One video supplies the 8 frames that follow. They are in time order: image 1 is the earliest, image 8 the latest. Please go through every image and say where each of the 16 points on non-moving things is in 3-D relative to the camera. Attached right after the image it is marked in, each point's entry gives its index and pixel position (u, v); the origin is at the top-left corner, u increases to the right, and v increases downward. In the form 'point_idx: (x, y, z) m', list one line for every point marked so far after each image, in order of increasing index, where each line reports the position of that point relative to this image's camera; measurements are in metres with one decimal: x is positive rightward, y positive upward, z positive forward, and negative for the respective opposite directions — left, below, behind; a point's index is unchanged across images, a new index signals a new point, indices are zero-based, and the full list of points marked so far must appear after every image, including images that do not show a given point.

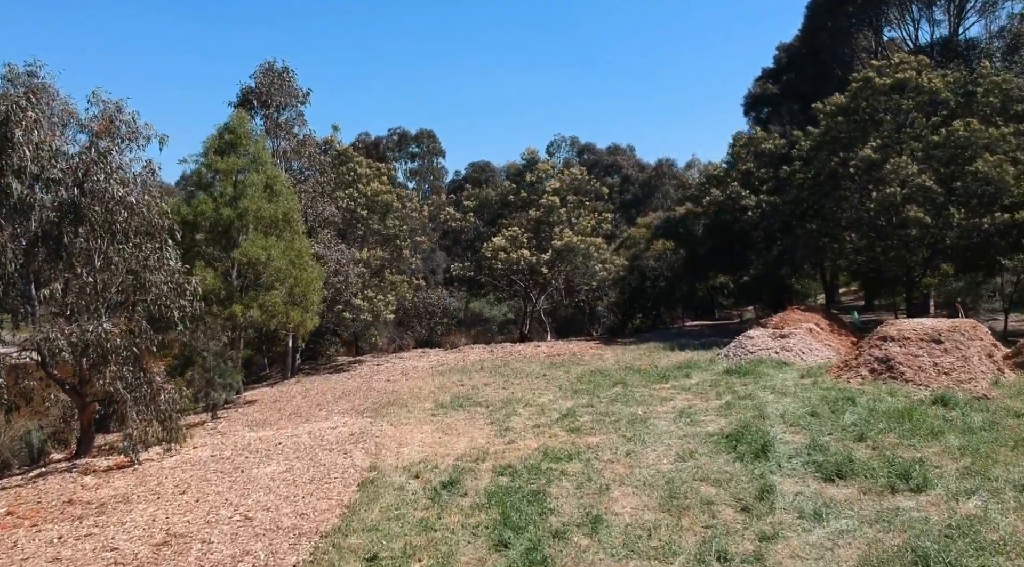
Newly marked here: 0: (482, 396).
0: (-0.4, -1.5, +12.3) m
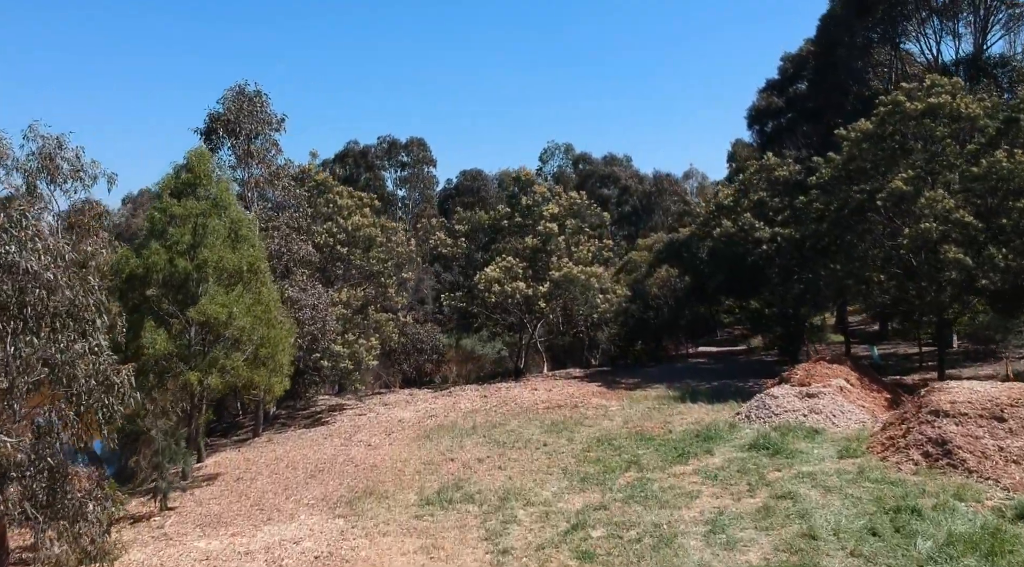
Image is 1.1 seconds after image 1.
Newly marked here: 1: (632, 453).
0: (-0.4, -2.3, +10.6) m
1: (+1.6, -2.2, +12.0) m
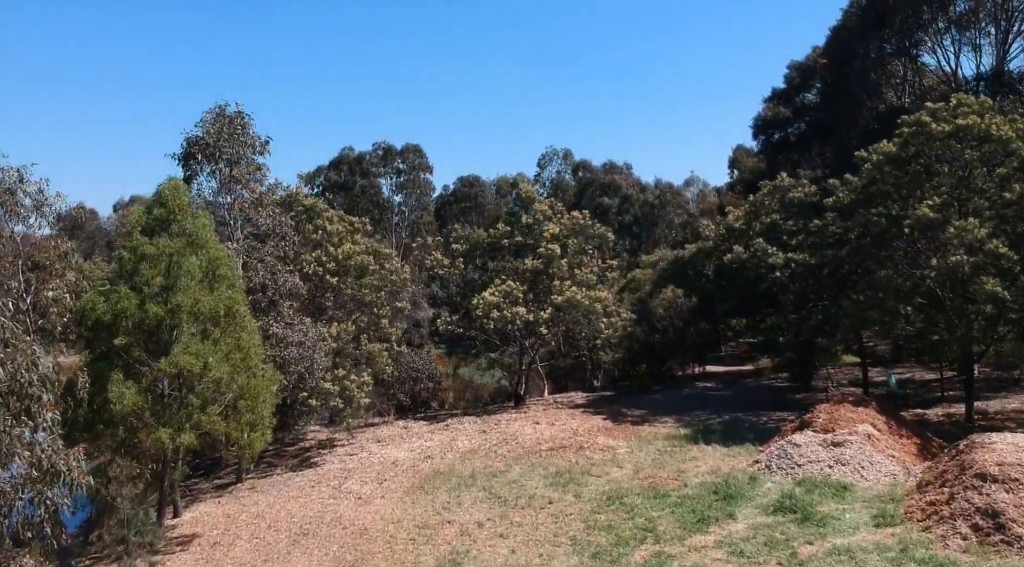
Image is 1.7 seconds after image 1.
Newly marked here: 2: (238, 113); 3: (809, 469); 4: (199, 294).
0: (-0.4, -2.9, +9.6) m
1: (+1.6, -2.8, +11.0) m
2: (-4.5, +2.8, +14.9) m
3: (+4.1, -2.5, +12.4) m
4: (-3.9, -0.1, +11.3) m
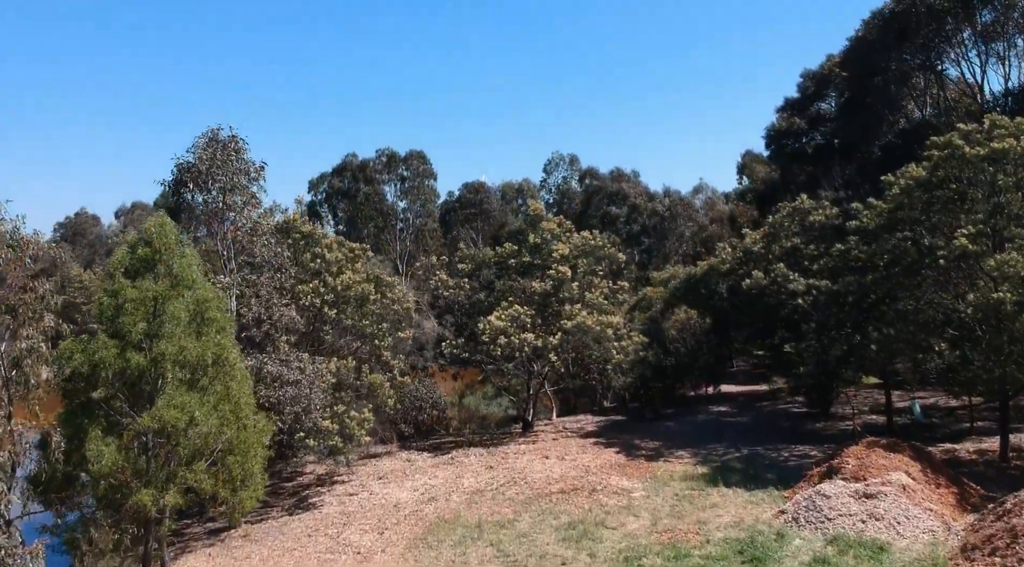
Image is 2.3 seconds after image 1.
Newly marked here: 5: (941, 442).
0: (-0.3, -3.5, +8.8) m
1: (+1.7, -3.4, +10.1) m
2: (-4.3, +2.3, +14.0) m
3: (+4.2, -3.1, +11.5) m
4: (-3.8, -0.7, +10.5) m
5: (+8.3, -3.1, +17.6) m
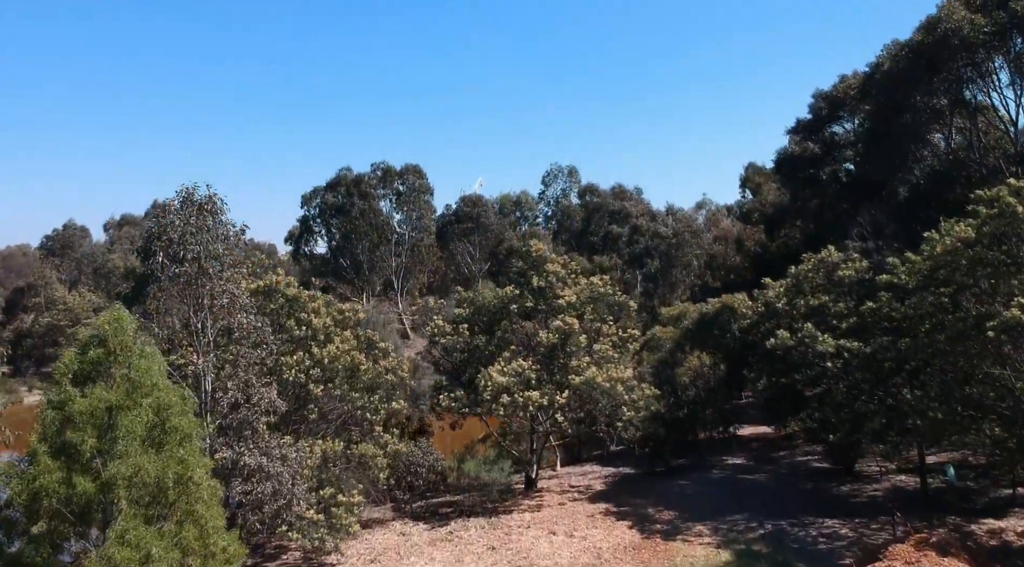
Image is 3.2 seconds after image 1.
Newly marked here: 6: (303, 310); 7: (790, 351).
0: (-0.2, -4.5, +7.3) m
1: (+1.8, -4.4, +8.7) m
2: (-4.2, +1.2, +12.6) m
3: (+4.3, -4.2, +10.1) m
4: (-3.7, -1.8, +9.0) m
5: (+8.4, -4.2, +16.2) m
6: (-3.4, -0.4, +14.6) m
7: (+5.3, -1.3, +17.2) m
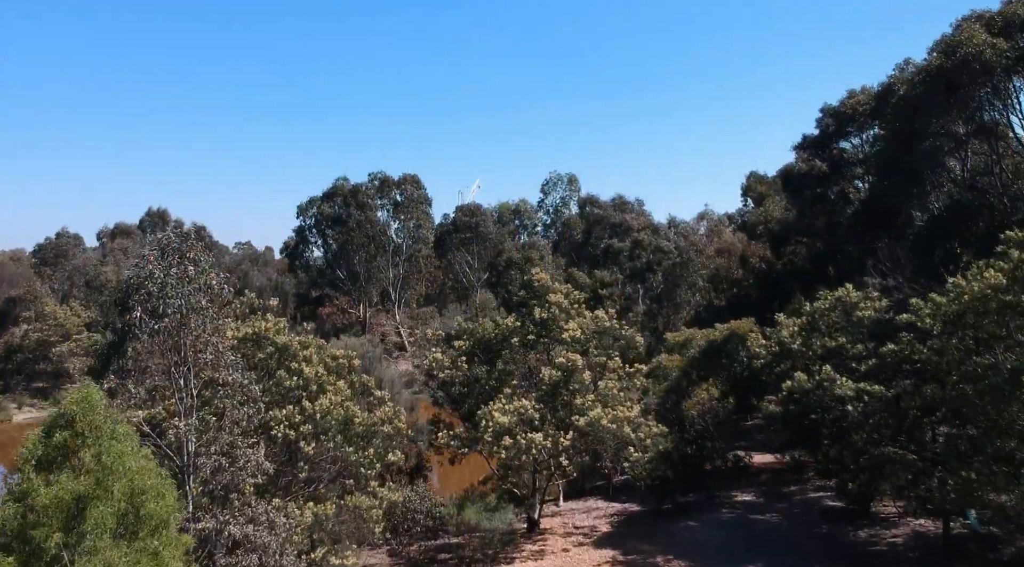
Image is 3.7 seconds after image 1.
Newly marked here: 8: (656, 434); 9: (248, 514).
0: (-0.1, -5.3, +6.5) m
1: (+1.9, -5.2, +7.9) m
2: (-4.2, +0.4, +11.7) m
3: (+4.4, -4.9, +9.3) m
4: (-3.6, -2.5, +8.2) m
5: (+8.5, -4.9, +15.3) m
6: (-3.3, -1.1, +13.7) m
7: (+5.3, -2.0, +16.4) m
8: (+3.0, -3.2, +19.2) m
9: (-3.4, -2.9, +11.7) m
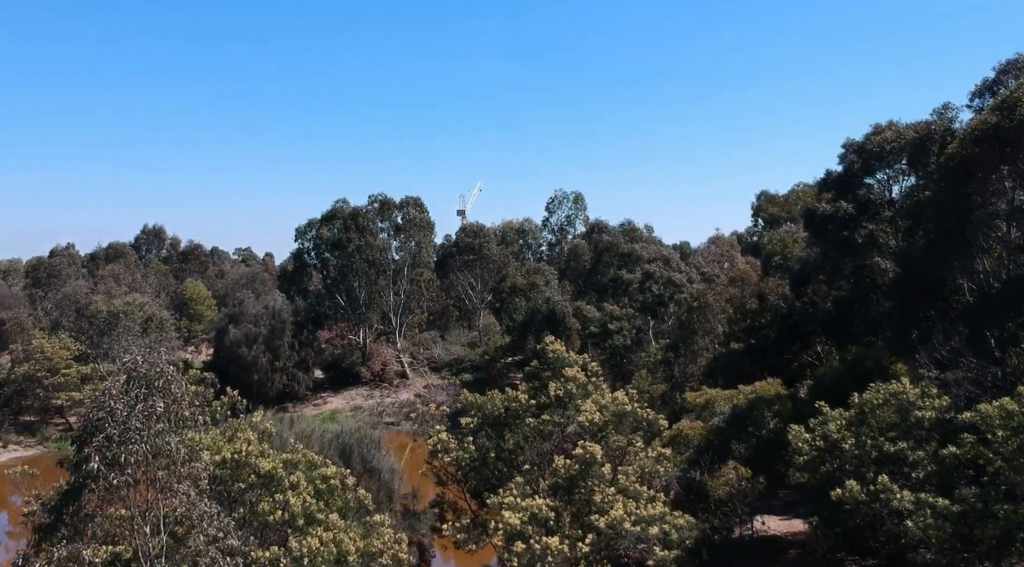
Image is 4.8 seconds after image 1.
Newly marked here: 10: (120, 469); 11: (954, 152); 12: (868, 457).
0: (+0.1, -6.8, +4.8) m
1: (+2.1, -6.7, +6.1) m
2: (-4.0, -1.1, +10.0) m
3: (+4.6, -6.4, +7.6) m
4: (-3.4, -4.0, +6.4) m
5: (+8.7, -6.4, +13.6) m
6: (-3.1, -2.7, +12.0) m
7: (+5.5, -3.5, +14.7) m
8: (+3.3, -4.7, +17.5) m
9: (-3.2, -4.5, +10.0) m
10: (-4.3, -2.0, +9.7) m
11: (+9.0, +2.7, +18.3) m
12: (+5.8, -2.8, +14.7) m
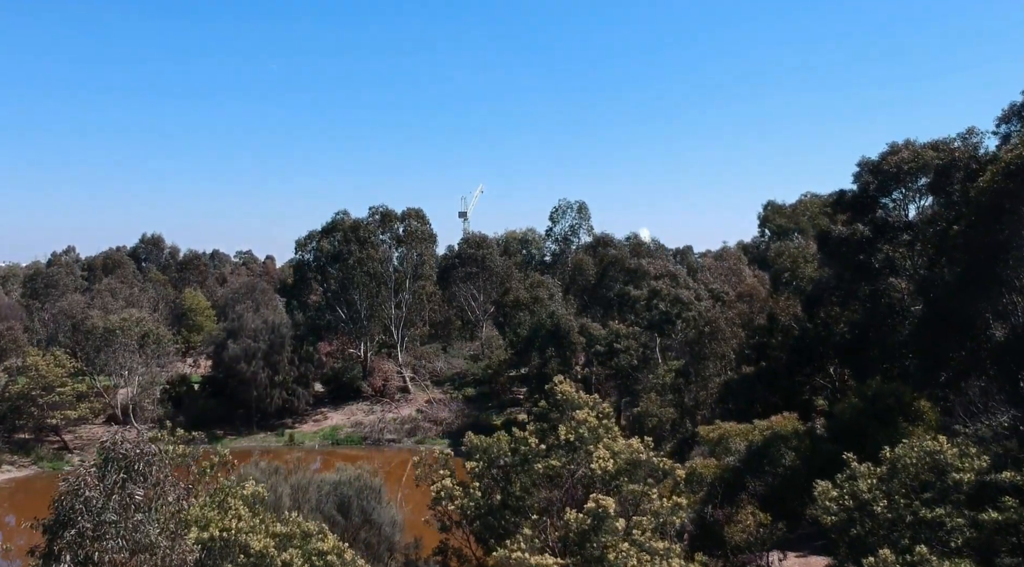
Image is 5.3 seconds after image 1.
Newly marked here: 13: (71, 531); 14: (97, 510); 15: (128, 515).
0: (+0.2, -7.5, +3.8) m
1: (+2.3, -7.4, +5.2) m
2: (-3.8, -1.8, +9.1) m
3: (+4.7, -7.2, +6.6) m
4: (-3.3, -4.8, +5.5) m
5: (+8.8, -7.2, +12.7) m
6: (-3.0, -3.4, +11.1) m
7: (+5.7, -4.3, +13.8) m
8: (+3.4, -5.5, +16.6) m
9: (-3.0, -5.2, +9.1) m
10: (-4.1, -2.8, +8.8) m
11: (+9.1, +2.0, +17.4) m
12: (+5.9, -3.5, +13.8) m
13: (-4.3, -2.4, +8.6) m
14: (-3.9, -2.3, +8.8) m
15: (-3.6, -2.4, +9.2) m
